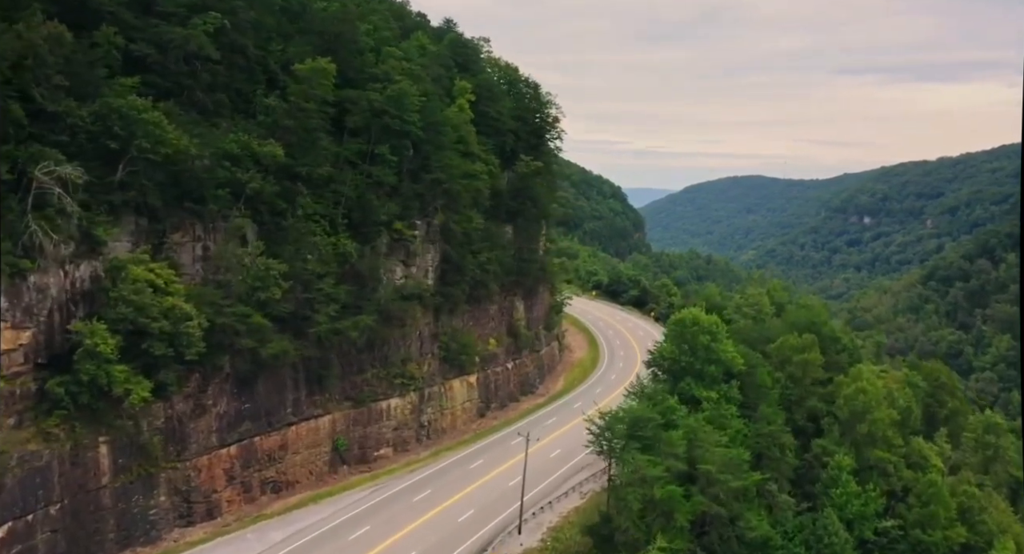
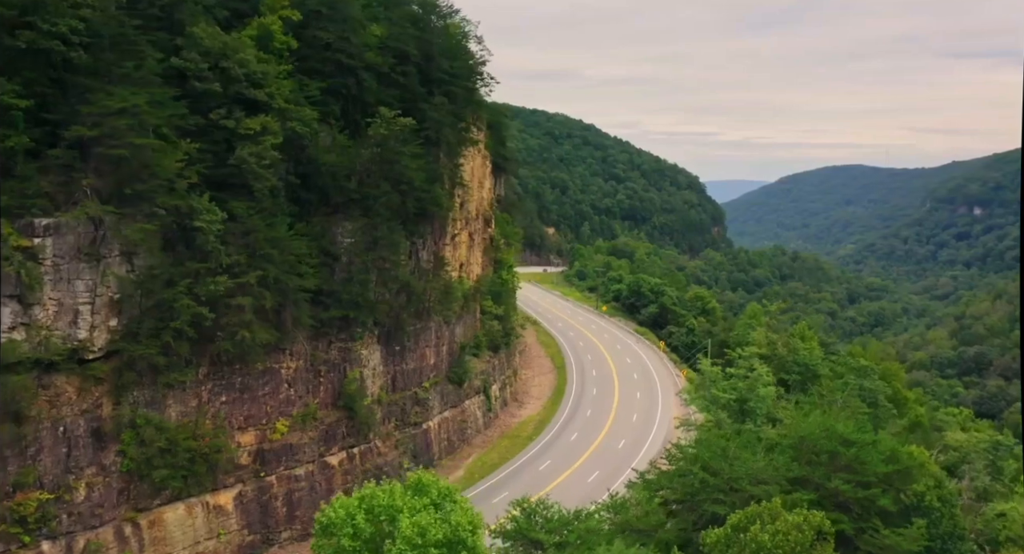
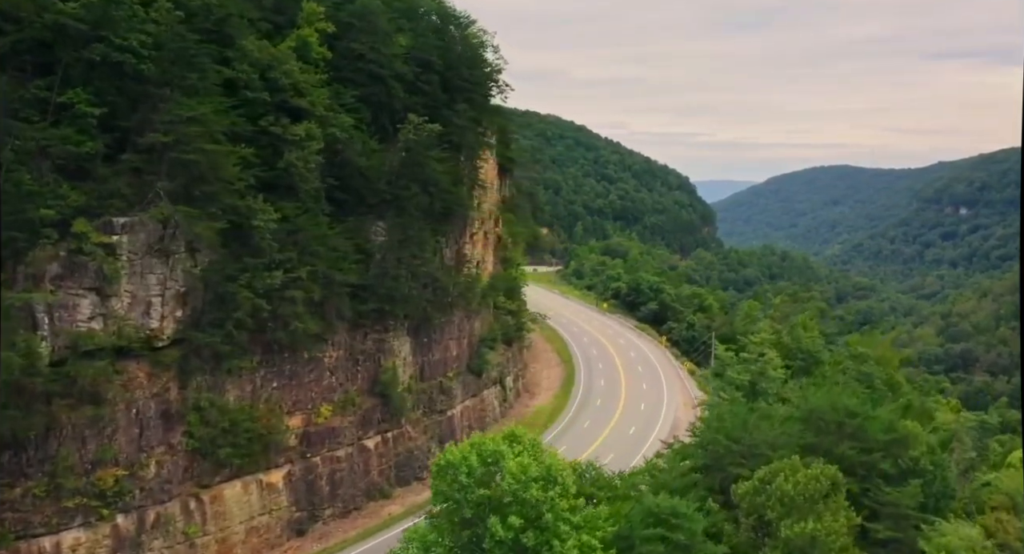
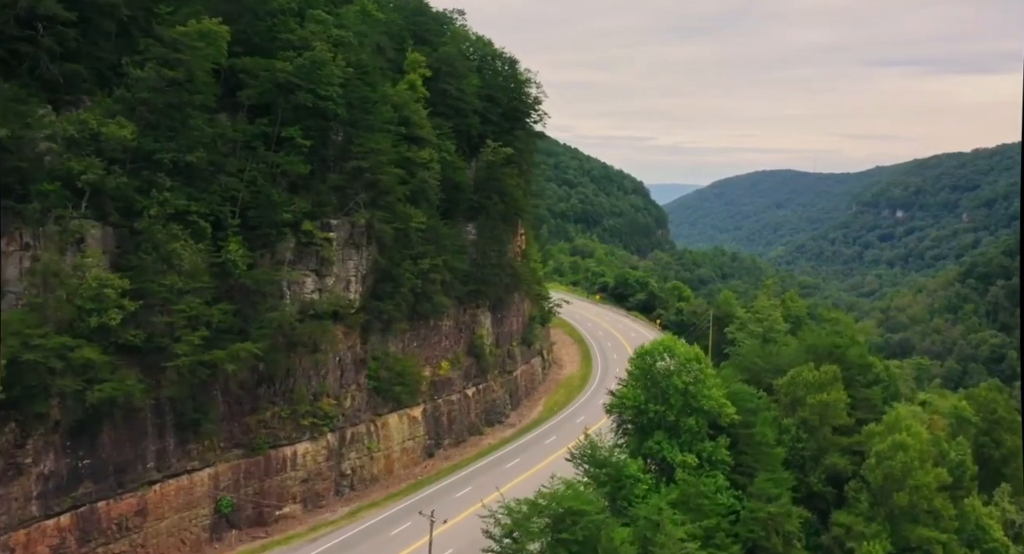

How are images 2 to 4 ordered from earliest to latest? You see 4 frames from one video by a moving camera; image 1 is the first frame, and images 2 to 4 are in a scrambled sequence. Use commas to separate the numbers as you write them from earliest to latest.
4, 3, 2
